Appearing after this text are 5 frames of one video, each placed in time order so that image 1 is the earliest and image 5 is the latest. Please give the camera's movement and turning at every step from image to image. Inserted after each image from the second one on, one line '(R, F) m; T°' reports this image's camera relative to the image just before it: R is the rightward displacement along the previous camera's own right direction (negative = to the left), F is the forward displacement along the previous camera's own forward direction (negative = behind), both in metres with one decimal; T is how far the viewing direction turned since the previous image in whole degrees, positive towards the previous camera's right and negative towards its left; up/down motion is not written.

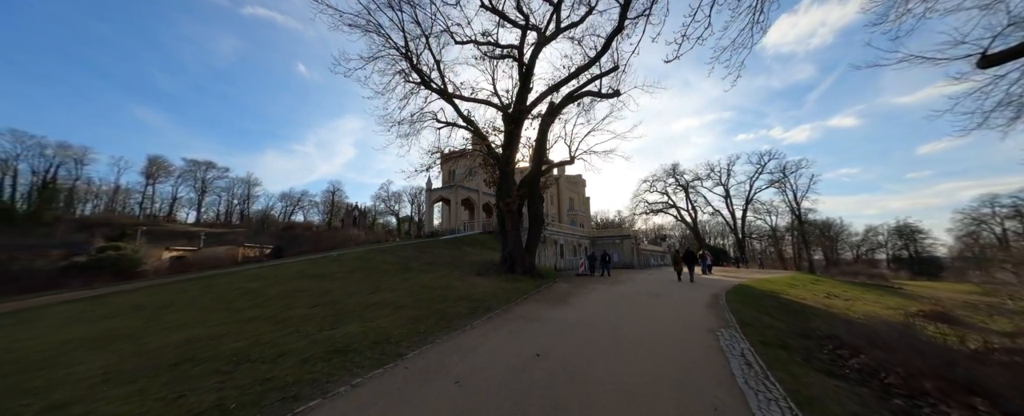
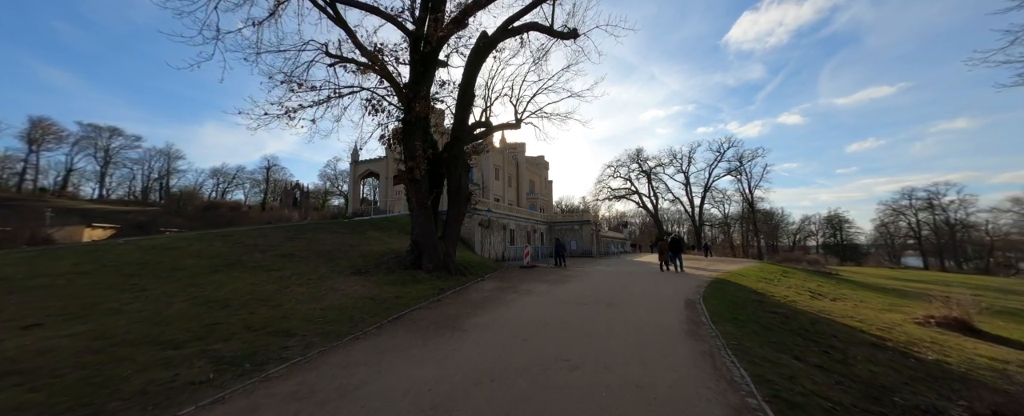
(+3.1, +5.5) m; +6°
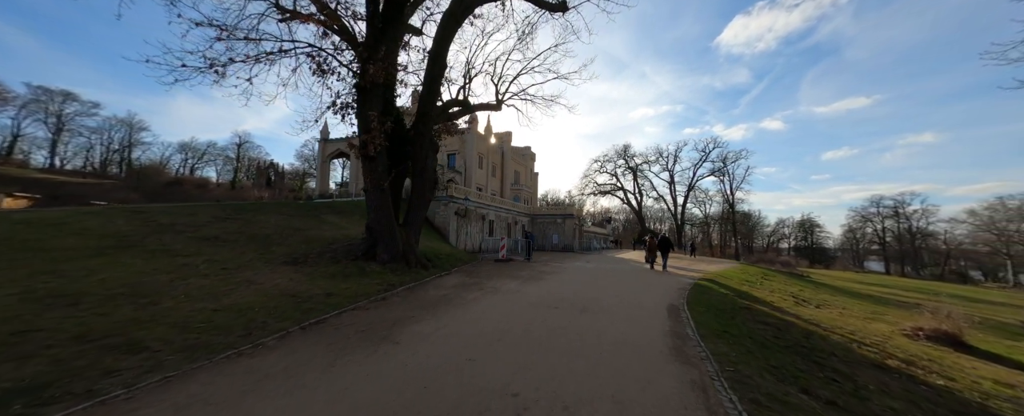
(+0.8, +1.6) m; +3°
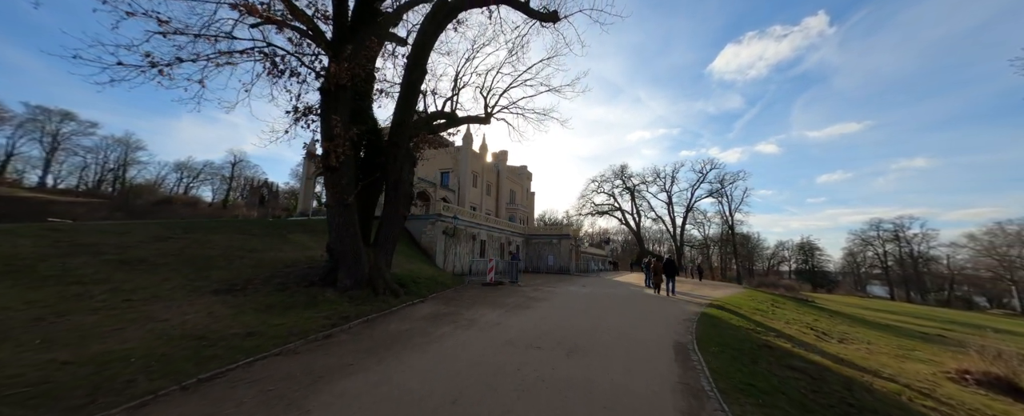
(+0.6, +1.4) m; 0°
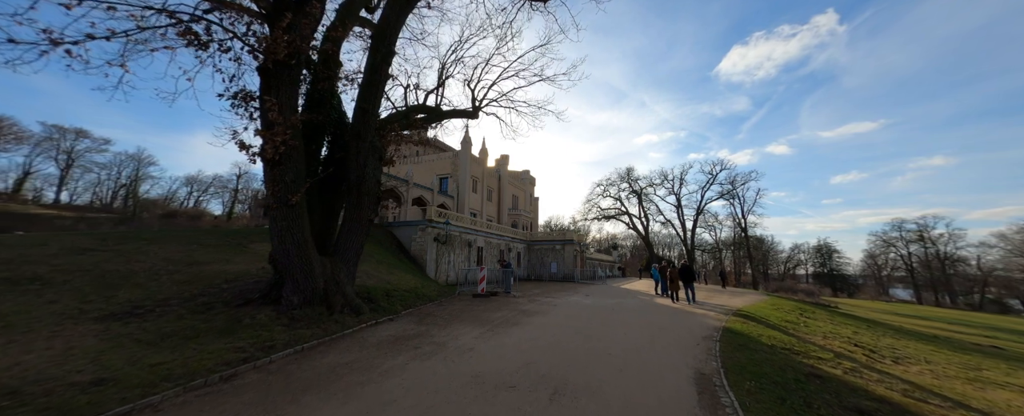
(+0.8, +1.8) m; -1°
